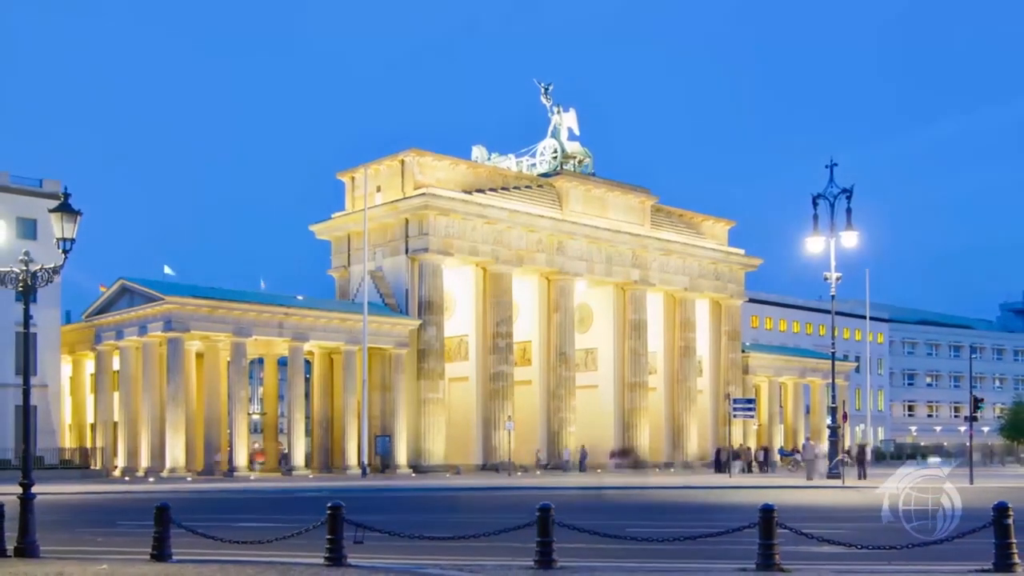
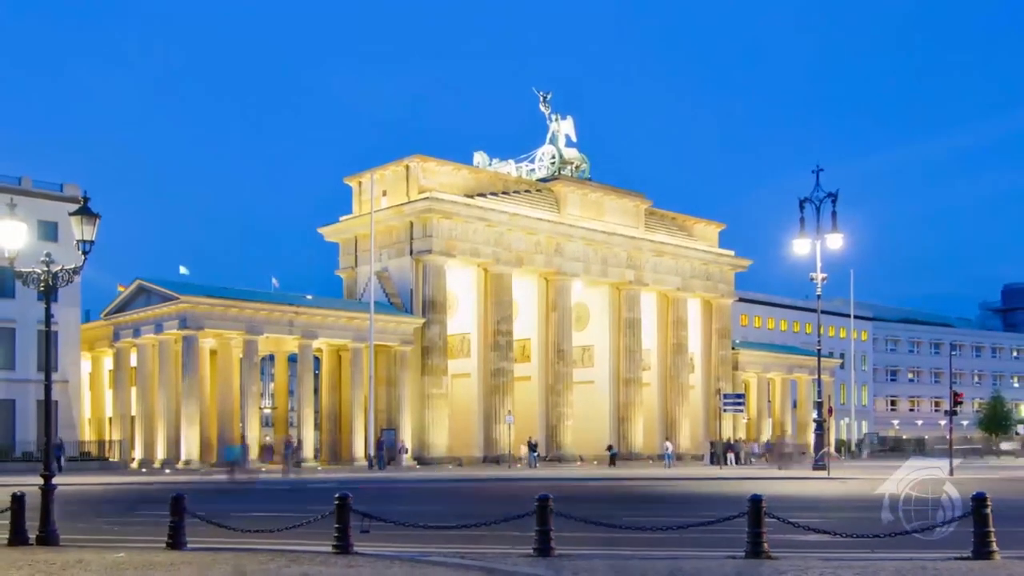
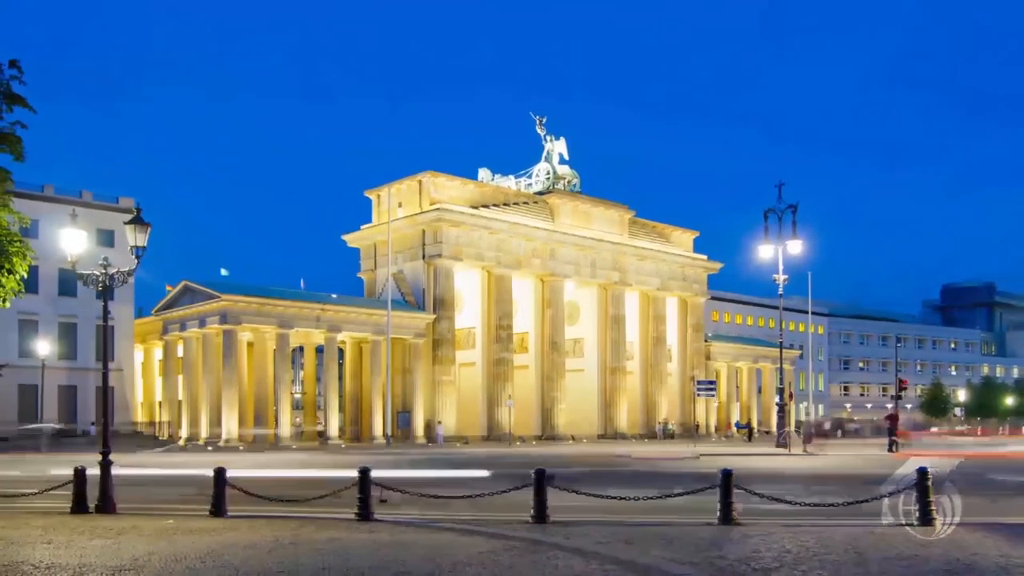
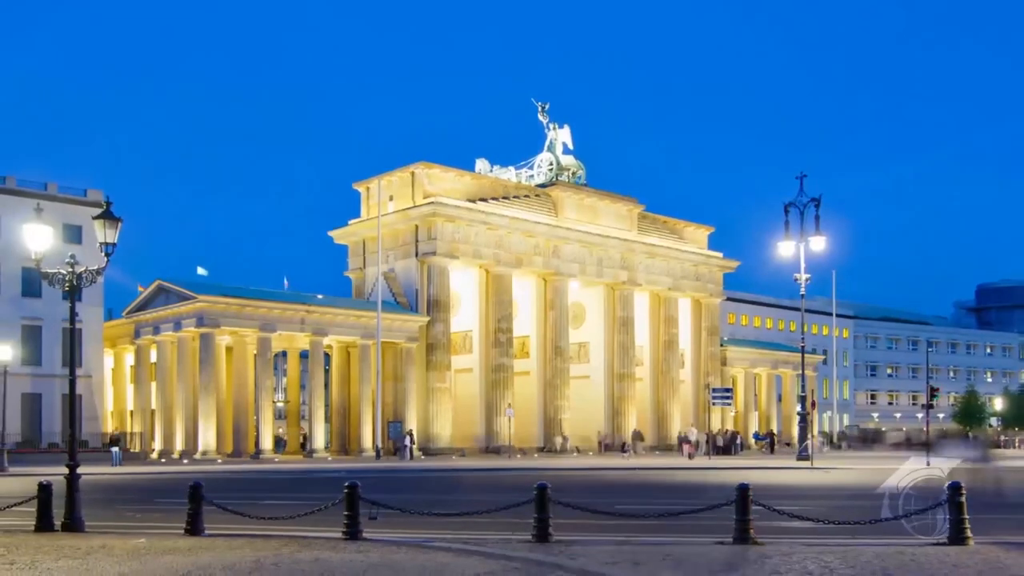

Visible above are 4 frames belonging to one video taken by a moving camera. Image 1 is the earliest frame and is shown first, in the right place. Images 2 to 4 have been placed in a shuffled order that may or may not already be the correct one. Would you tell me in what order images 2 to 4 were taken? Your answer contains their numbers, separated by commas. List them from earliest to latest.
2, 4, 3
